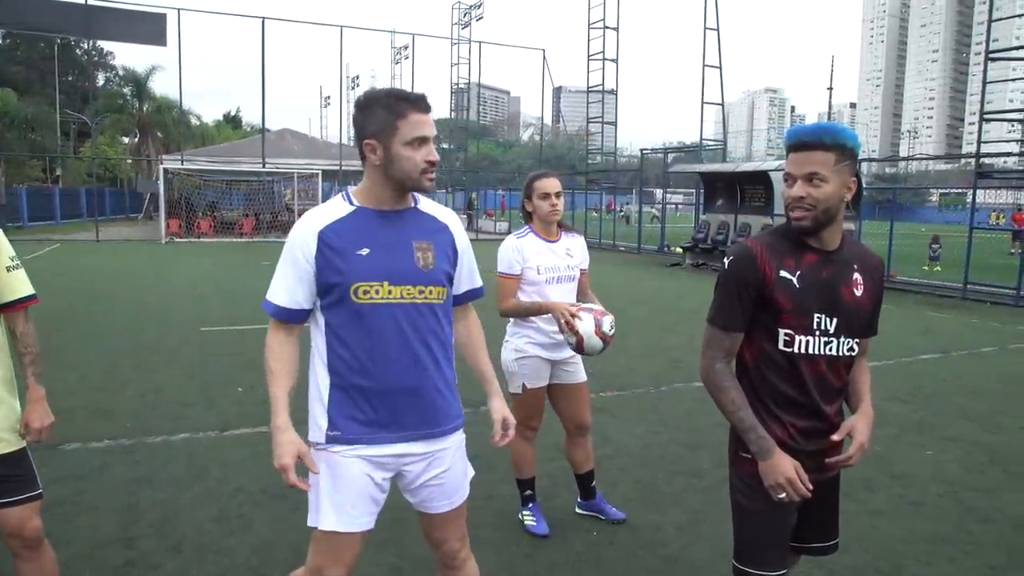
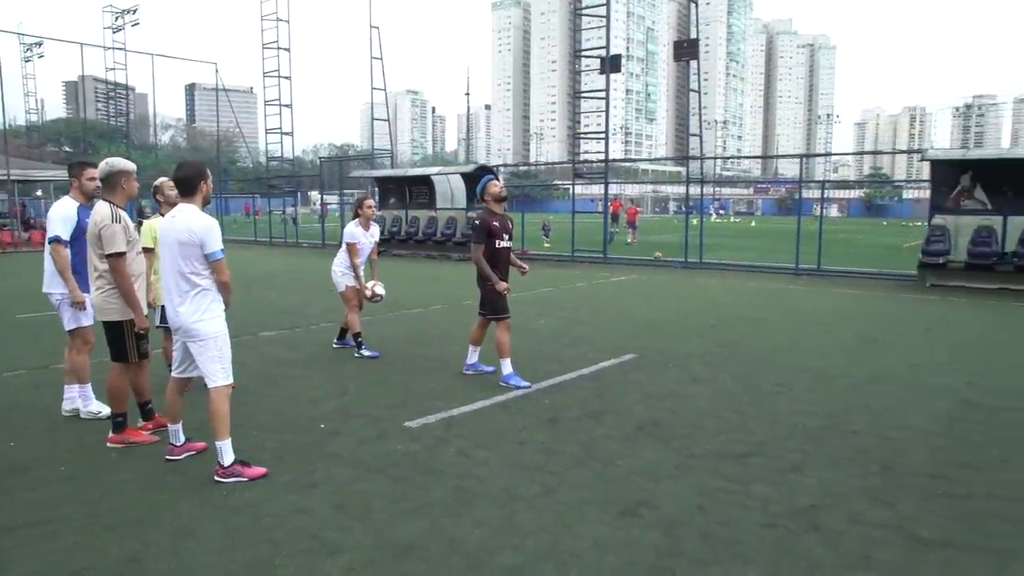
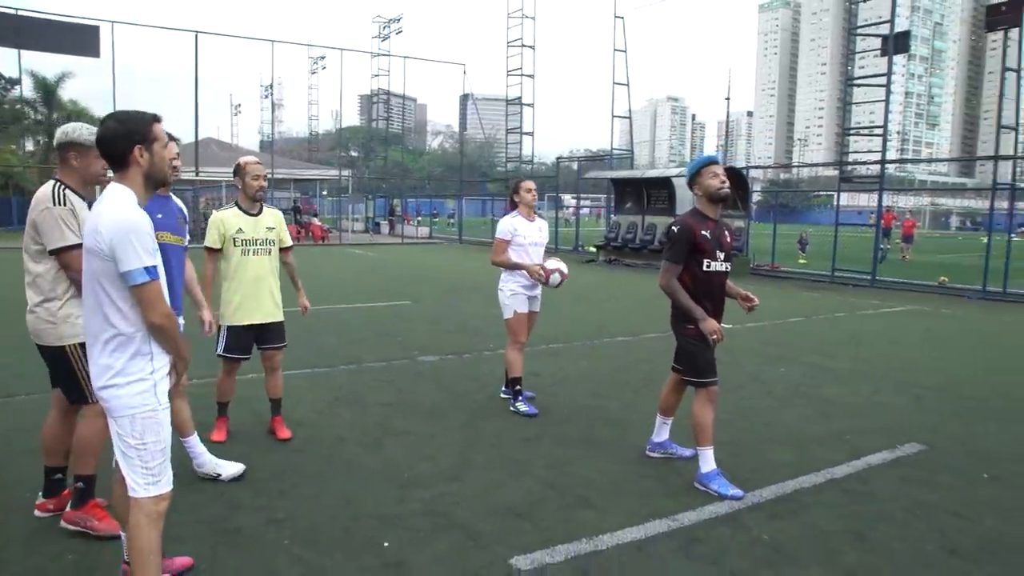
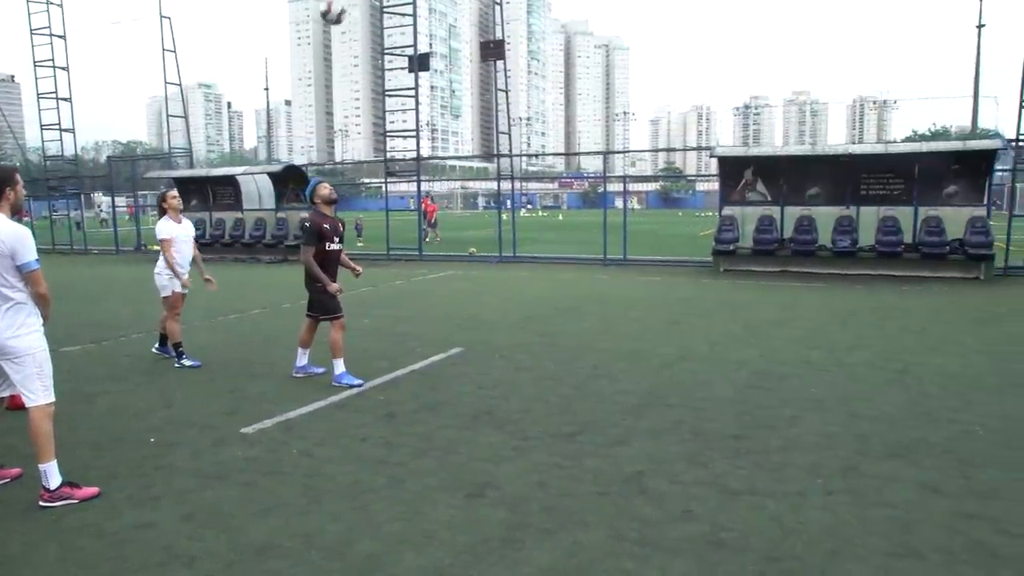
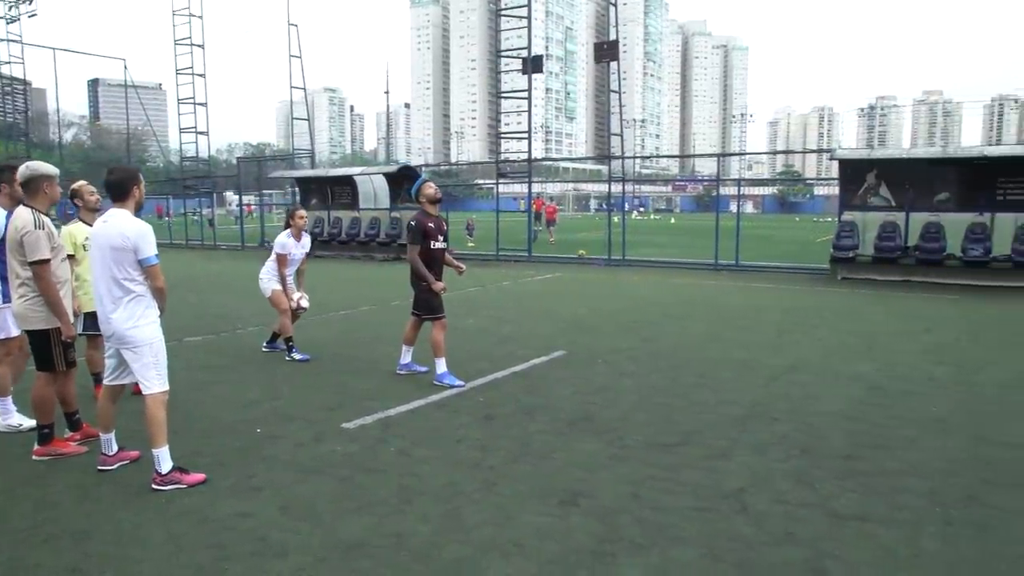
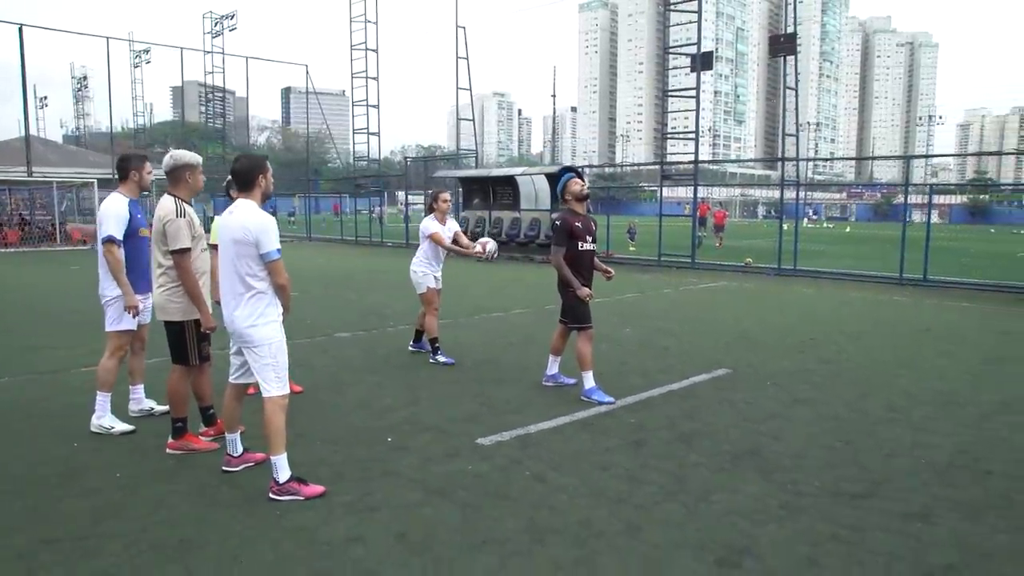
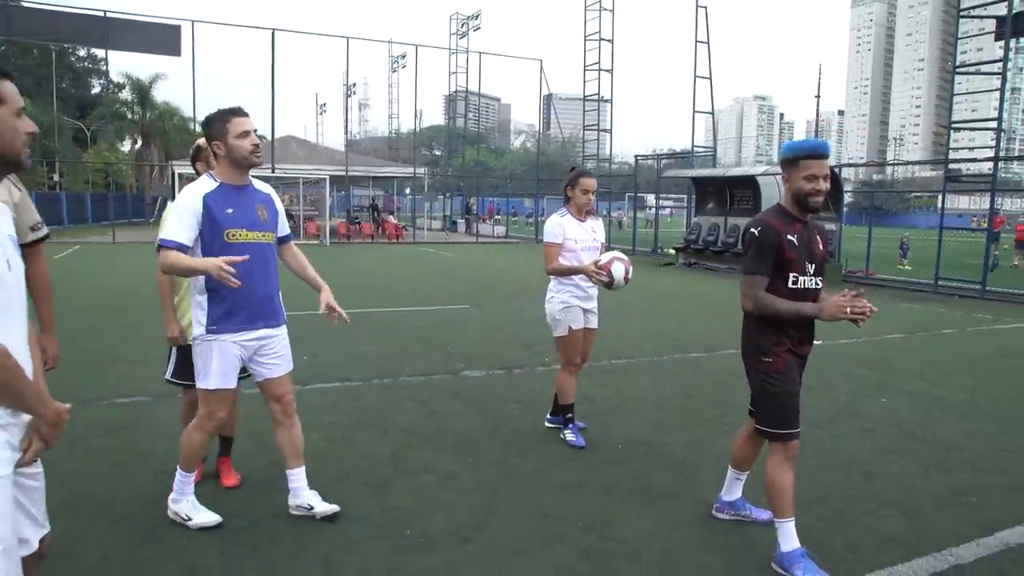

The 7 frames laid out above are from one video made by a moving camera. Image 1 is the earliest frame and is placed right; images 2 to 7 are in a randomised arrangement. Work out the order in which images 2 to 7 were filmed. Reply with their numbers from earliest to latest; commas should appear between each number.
7, 3, 6, 2, 5, 4
